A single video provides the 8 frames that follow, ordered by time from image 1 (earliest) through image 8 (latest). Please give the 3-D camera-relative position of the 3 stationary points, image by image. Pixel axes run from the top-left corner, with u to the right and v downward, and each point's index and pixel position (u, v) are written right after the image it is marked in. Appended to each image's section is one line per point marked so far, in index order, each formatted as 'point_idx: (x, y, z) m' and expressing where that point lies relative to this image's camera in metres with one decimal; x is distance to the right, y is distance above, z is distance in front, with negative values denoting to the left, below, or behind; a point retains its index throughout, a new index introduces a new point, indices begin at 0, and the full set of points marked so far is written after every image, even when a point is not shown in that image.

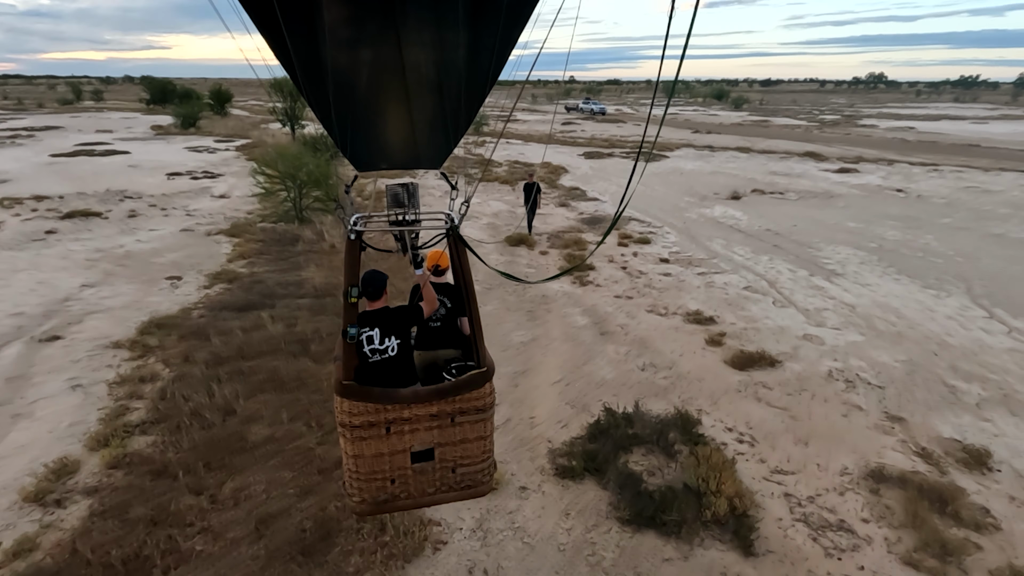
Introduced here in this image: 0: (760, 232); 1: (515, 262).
0: (+5.8, +1.3, +13.9) m
1: (0.0, +0.5, +11.6) m
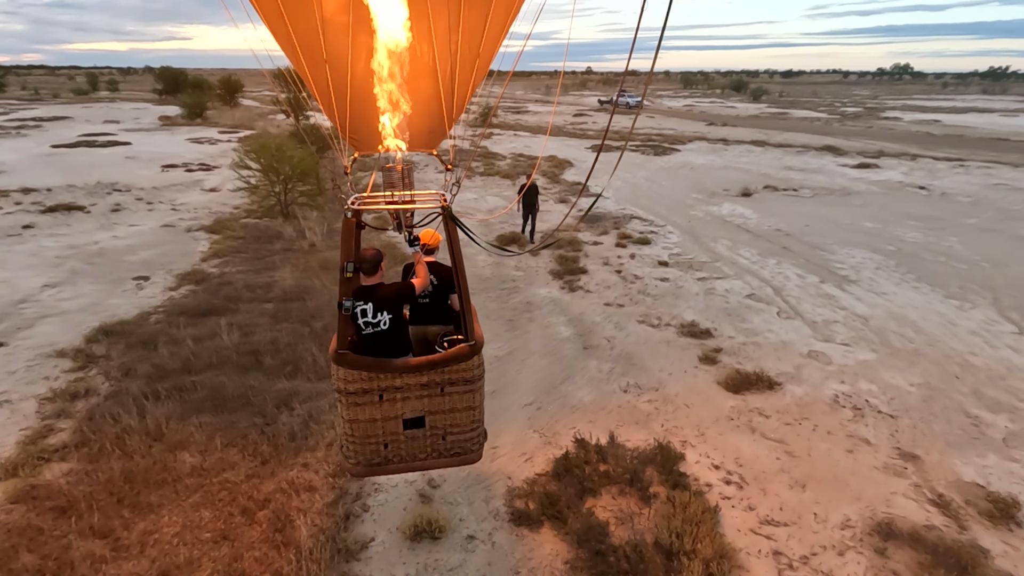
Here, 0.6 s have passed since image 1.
0: (+5.6, +1.2, +13.0) m
1: (-0.2, +0.5, +10.9) m
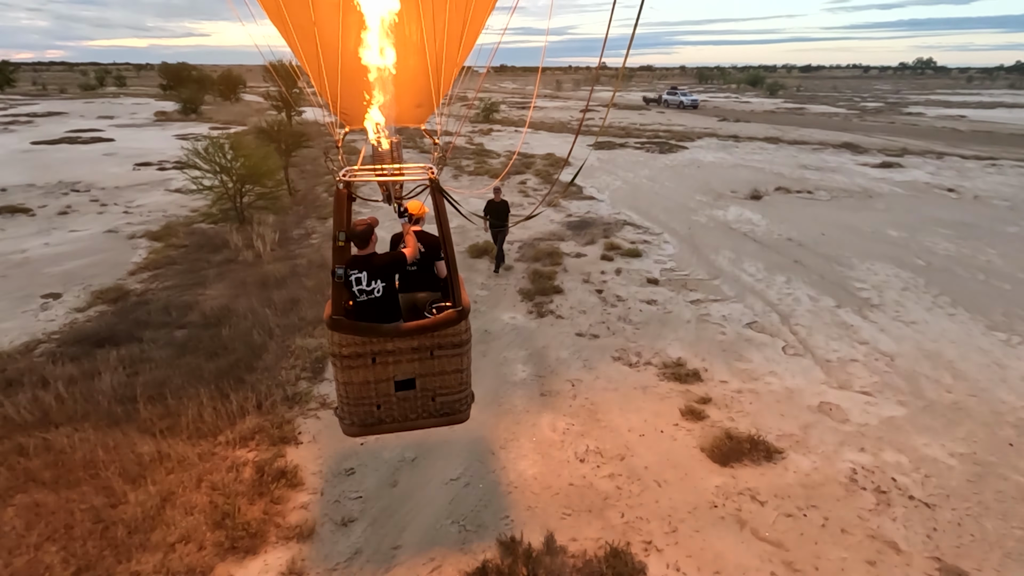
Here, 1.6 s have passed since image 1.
0: (+5.1, +0.9, +11.5) m
1: (-0.7, +0.2, +9.5) m
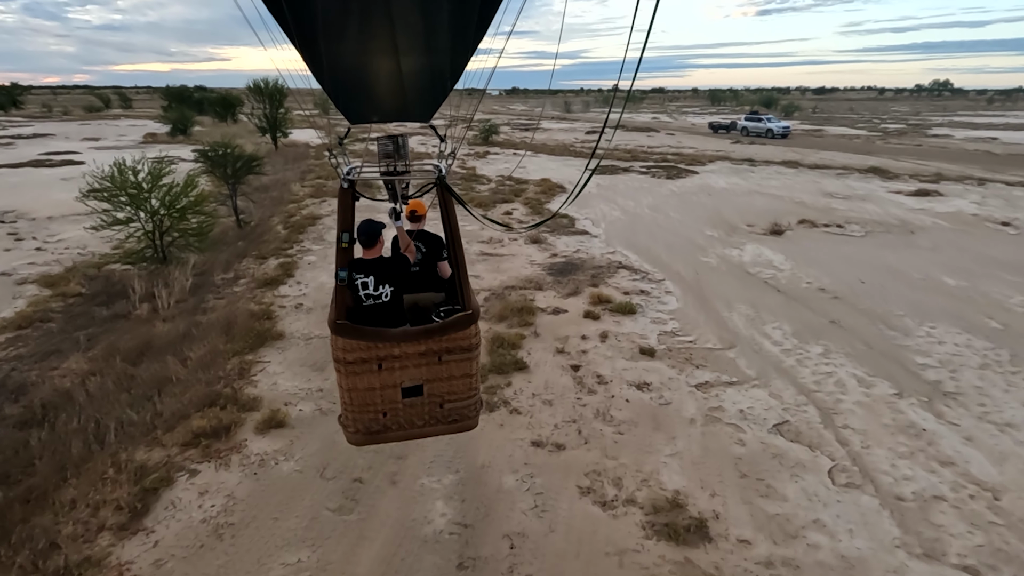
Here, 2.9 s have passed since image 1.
0: (+4.6, -0.1, +9.3) m
1: (-1.3, -0.7, +7.4) m
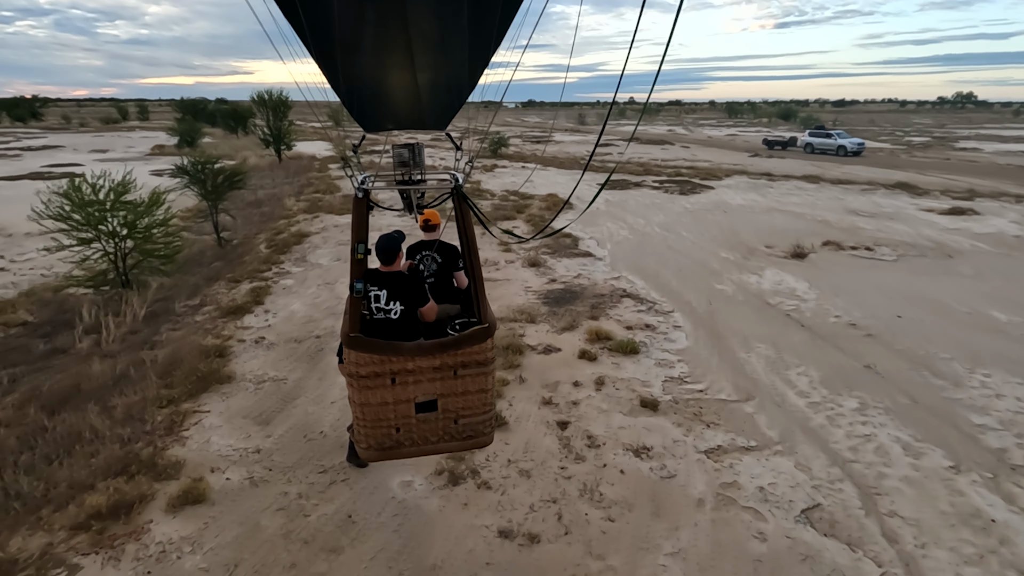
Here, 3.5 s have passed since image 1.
0: (+4.4, -0.6, +8.1) m
1: (-1.5, -1.1, +6.4) m
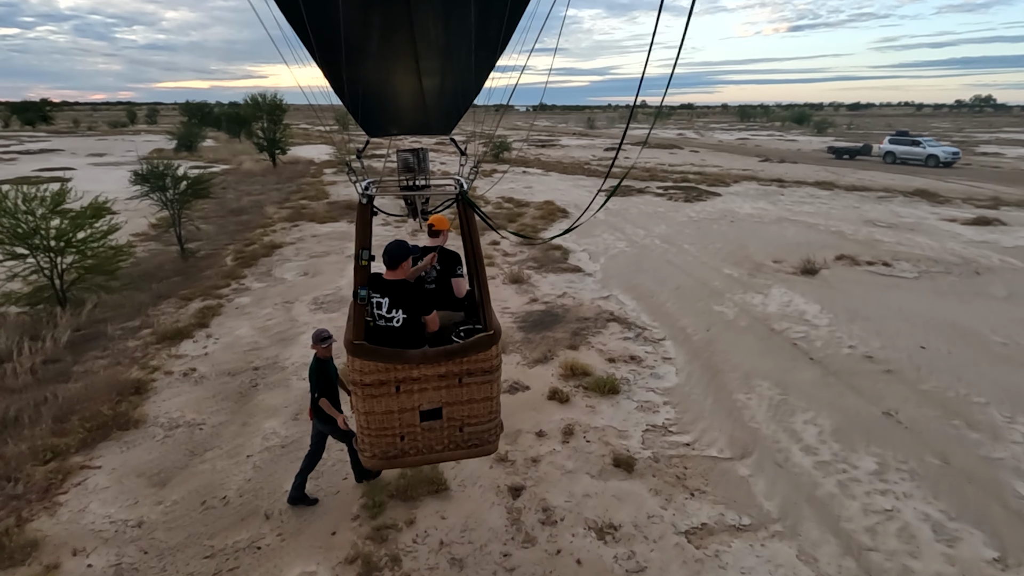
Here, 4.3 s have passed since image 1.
0: (+4.0, -0.9, +7.1) m
1: (-1.9, -1.4, +5.4) m
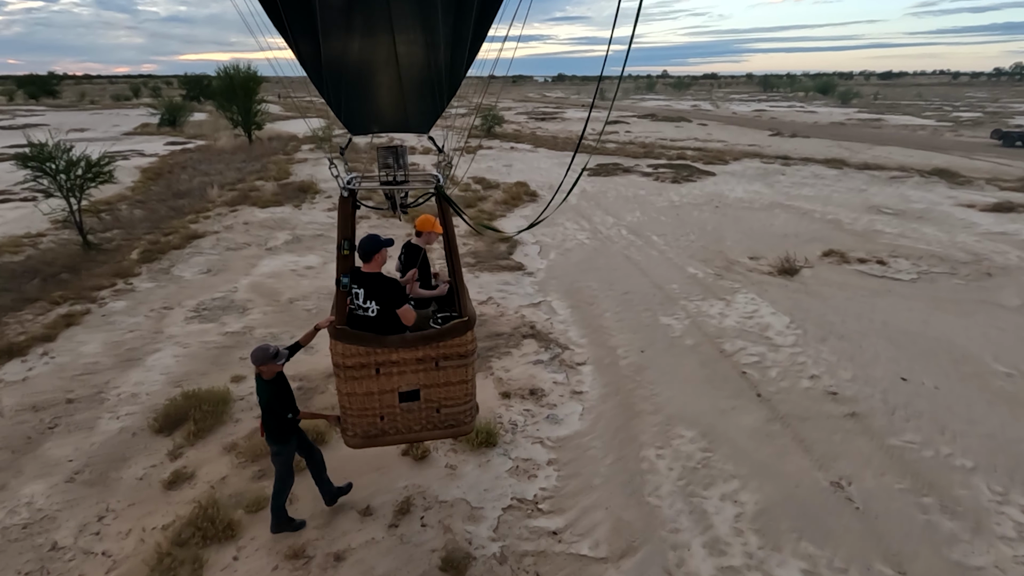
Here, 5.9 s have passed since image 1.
0: (+2.8, -1.1, +5.6) m
1: (-3.2, -1.6, +4.2) m
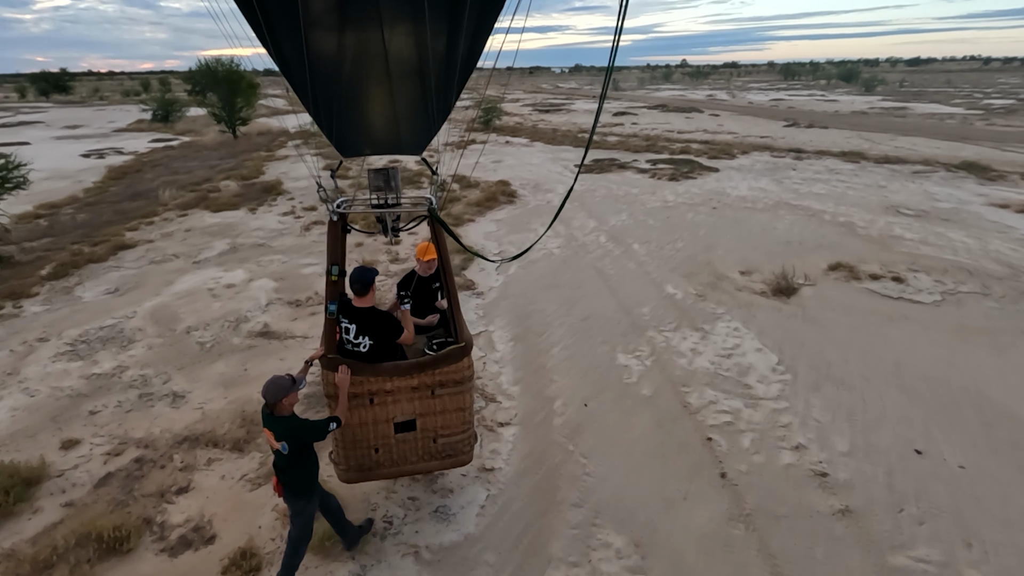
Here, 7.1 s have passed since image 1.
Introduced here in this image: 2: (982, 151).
0: (+1.9, -1.4, +4.2) m
1: (-4.1, -2.0, +3.0) m
2: (+15.6, +4.6, +19.9) m
